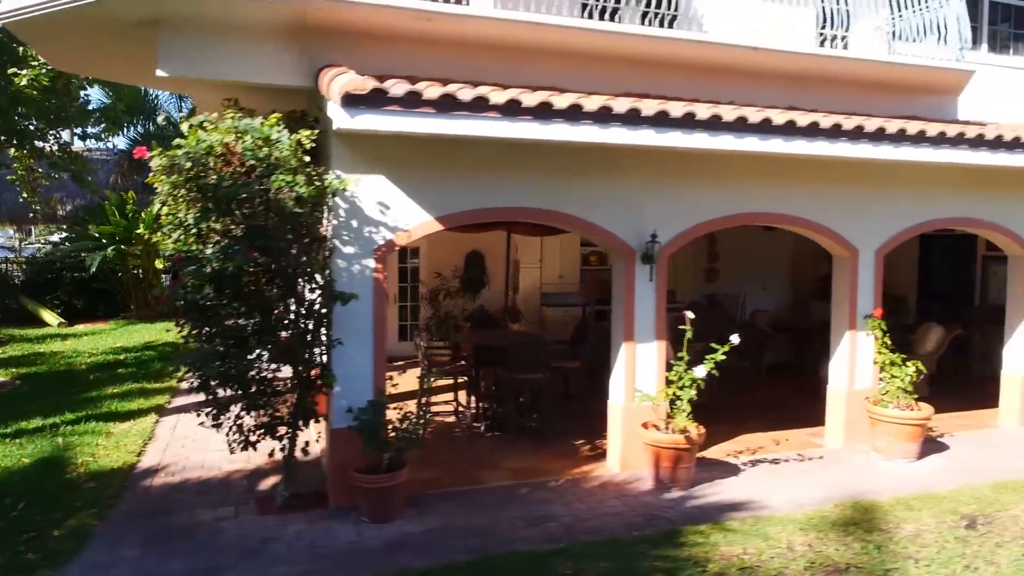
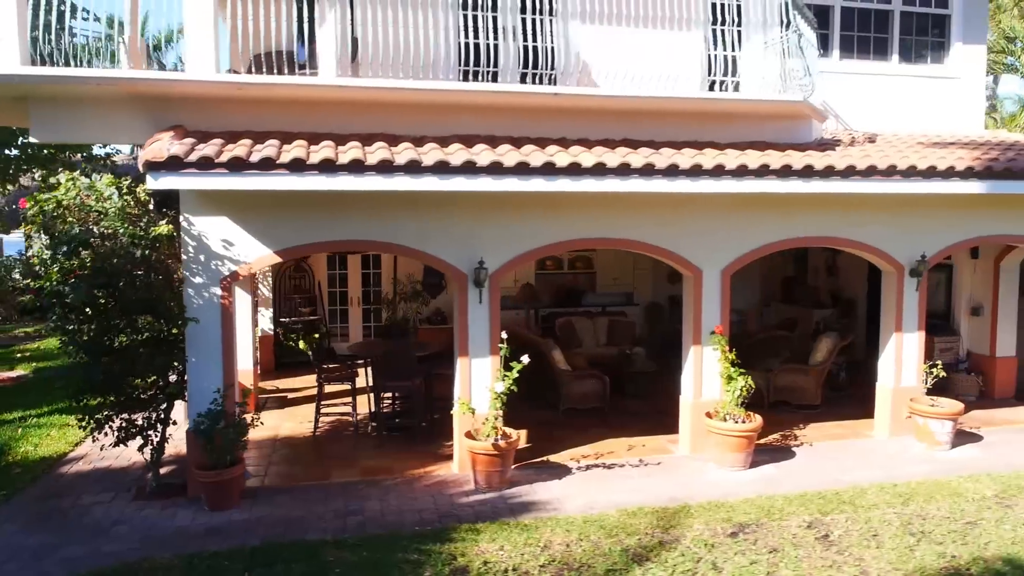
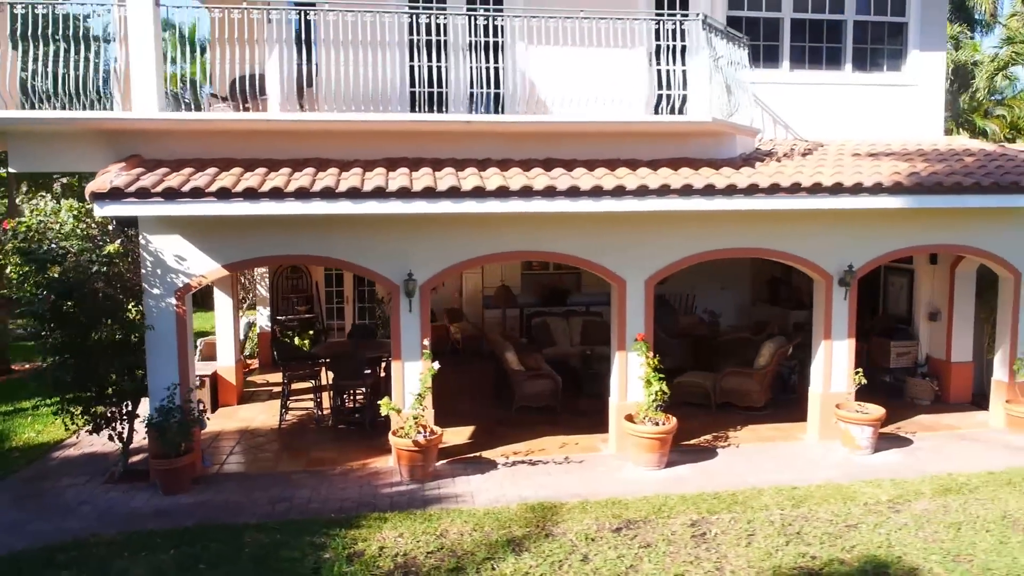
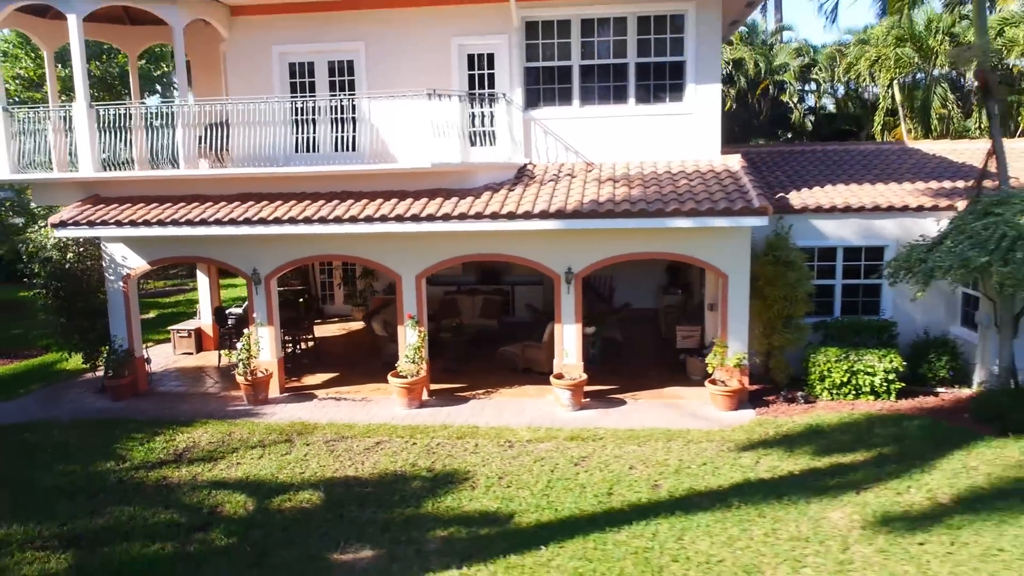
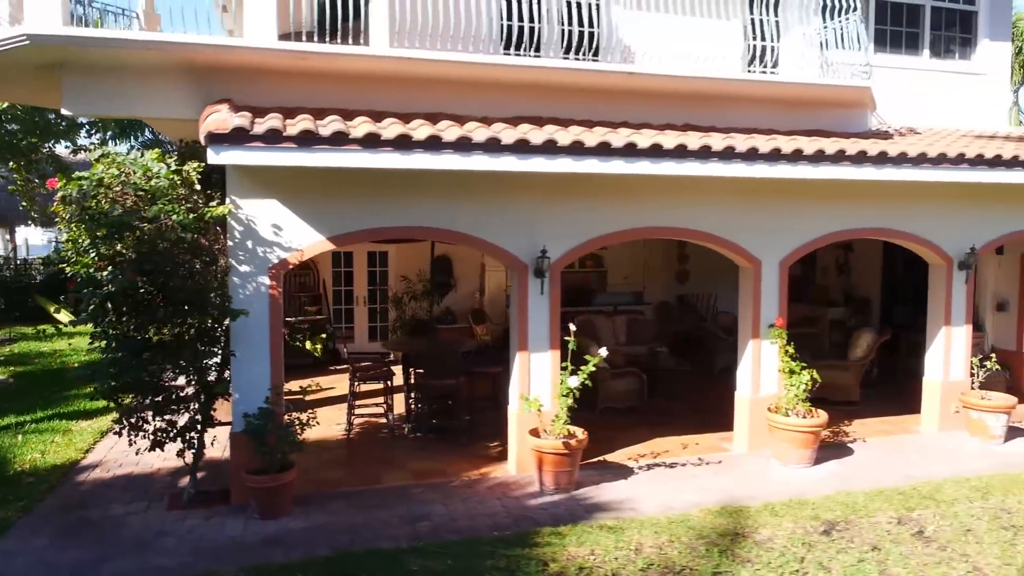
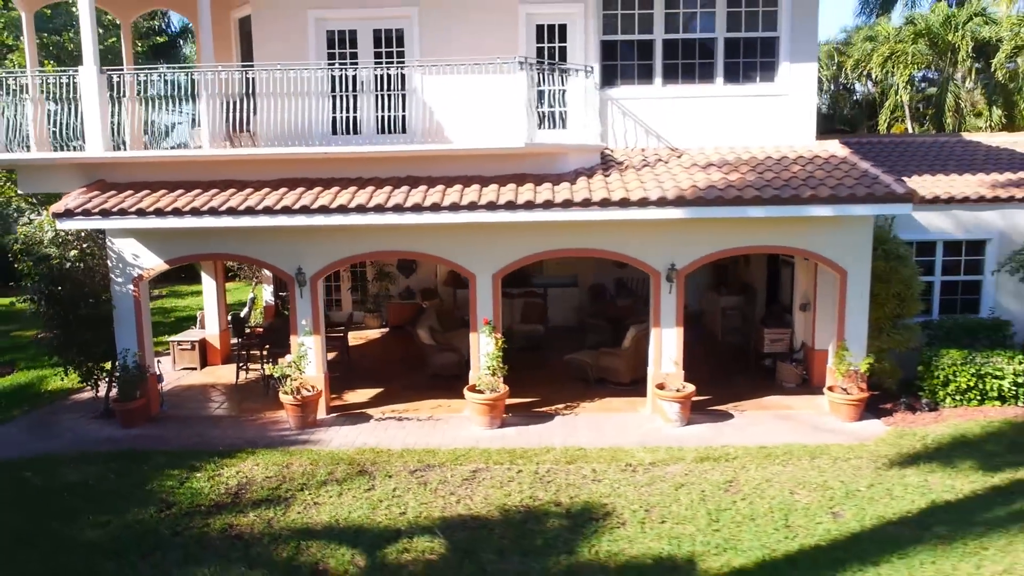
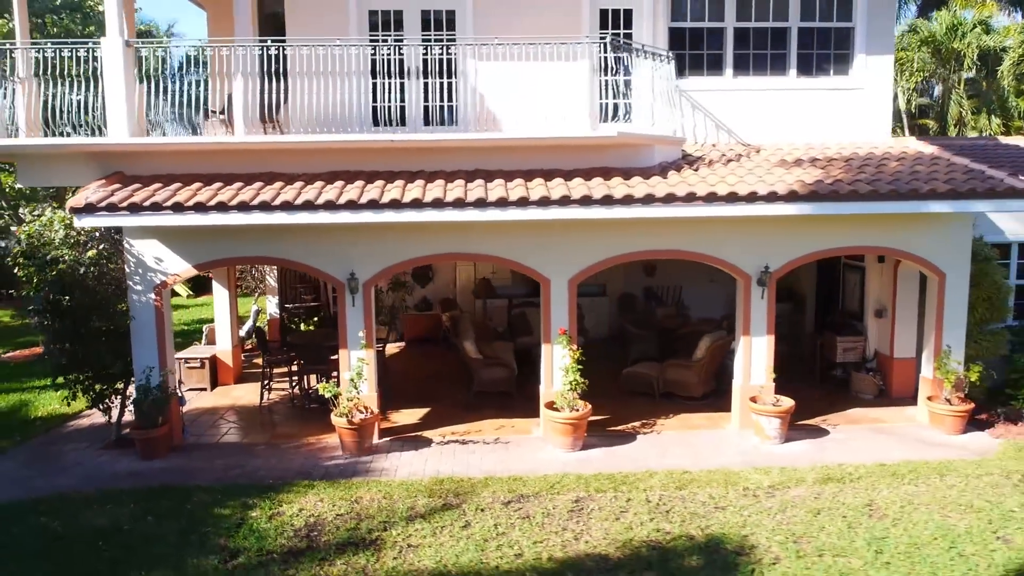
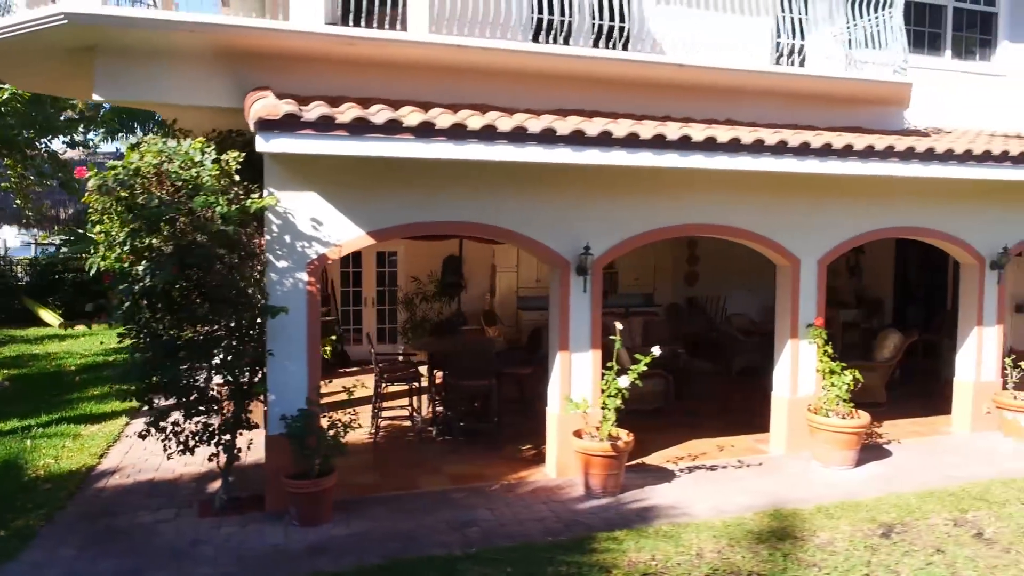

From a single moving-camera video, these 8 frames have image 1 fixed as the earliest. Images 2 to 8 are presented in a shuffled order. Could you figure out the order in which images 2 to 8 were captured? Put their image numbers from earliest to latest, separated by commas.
8, 5, 2, 3, 7, 6, 4
